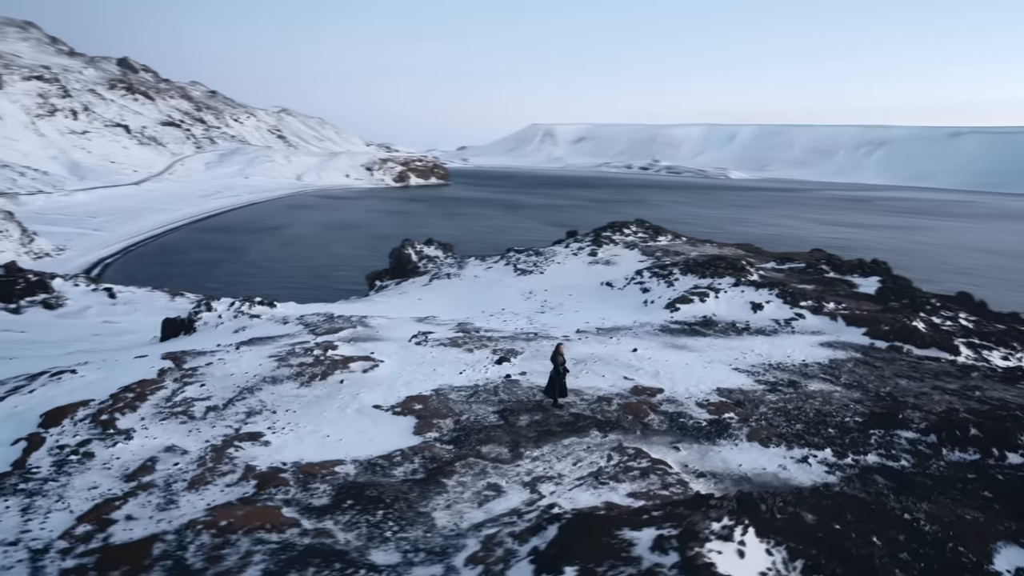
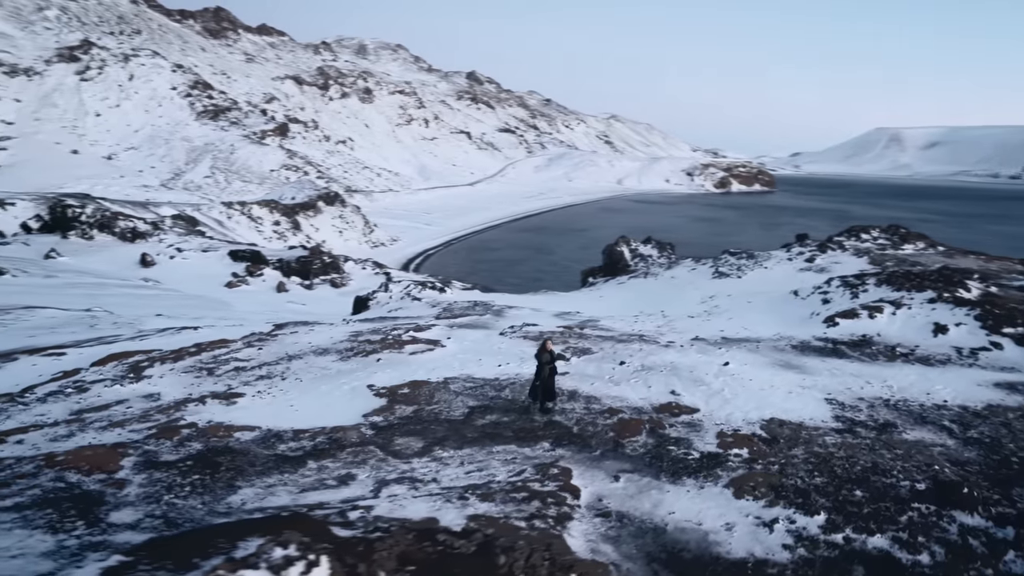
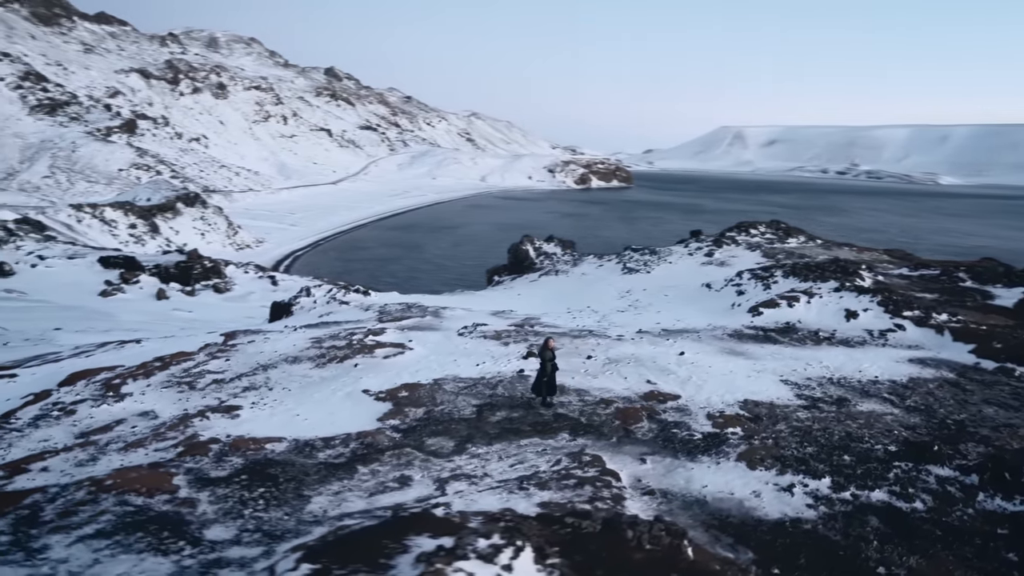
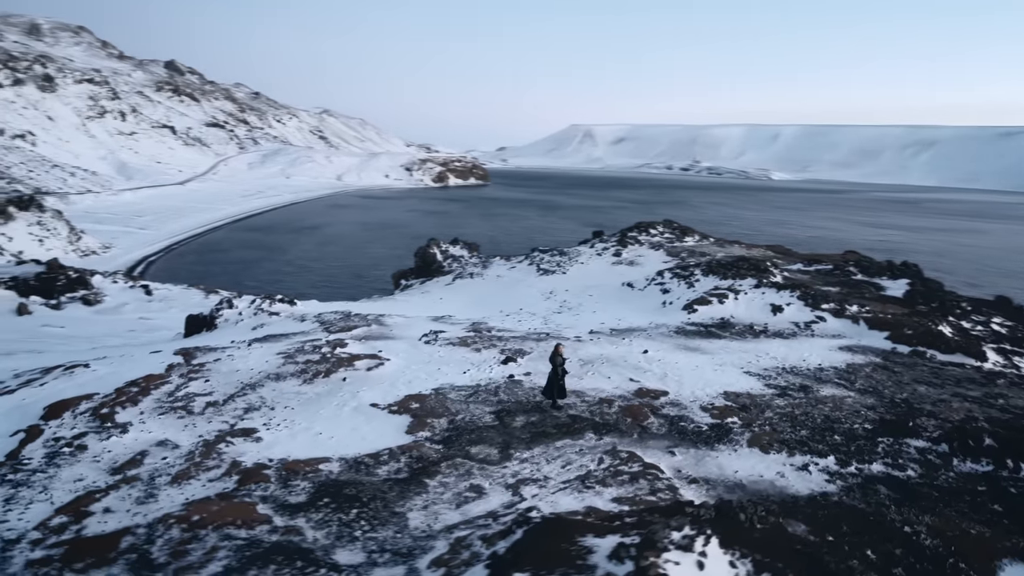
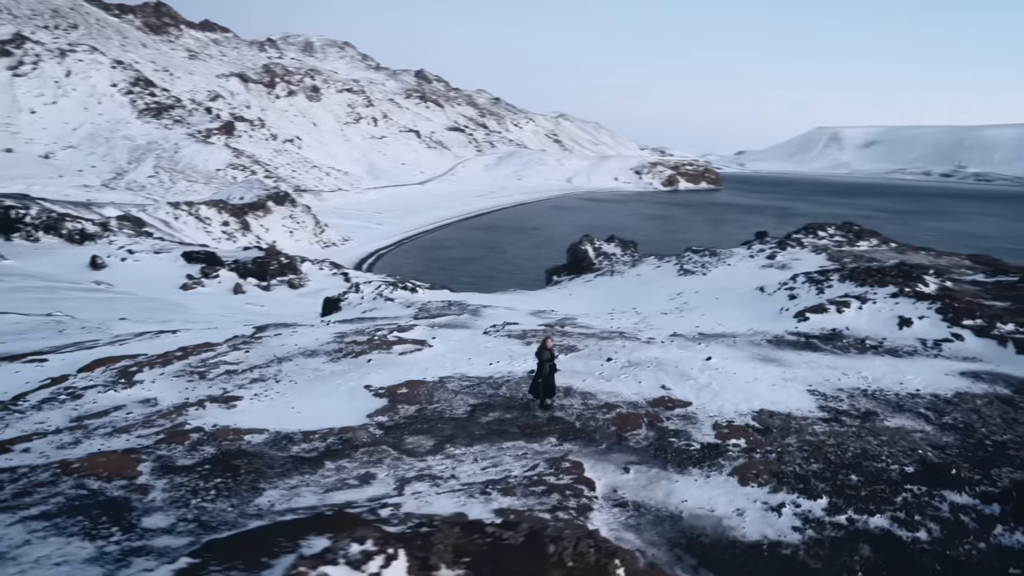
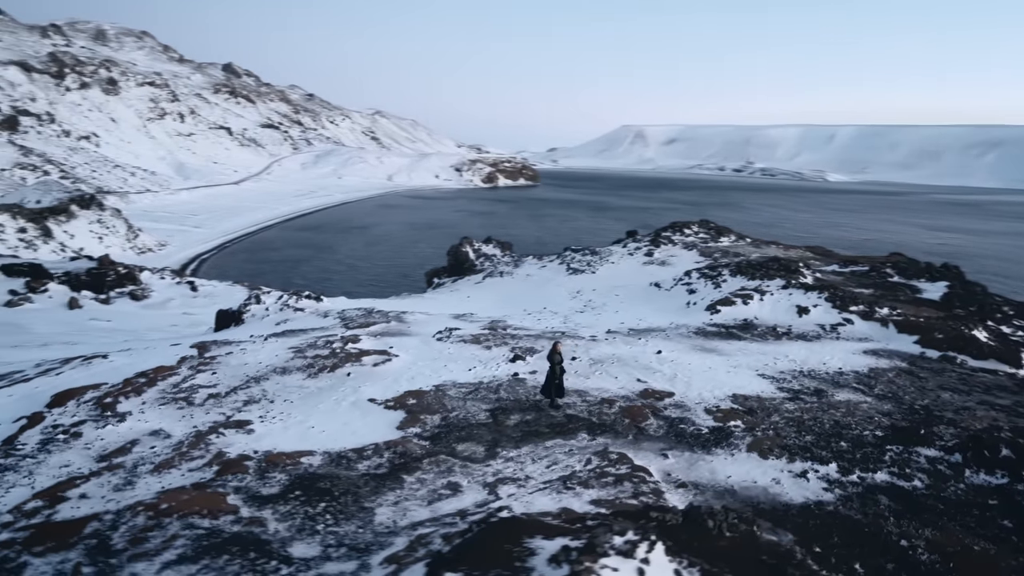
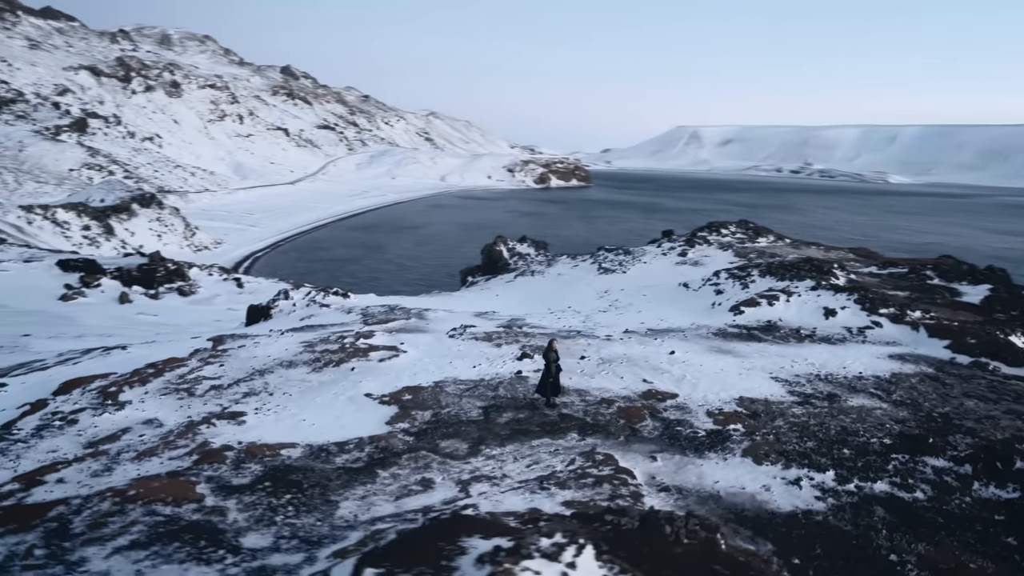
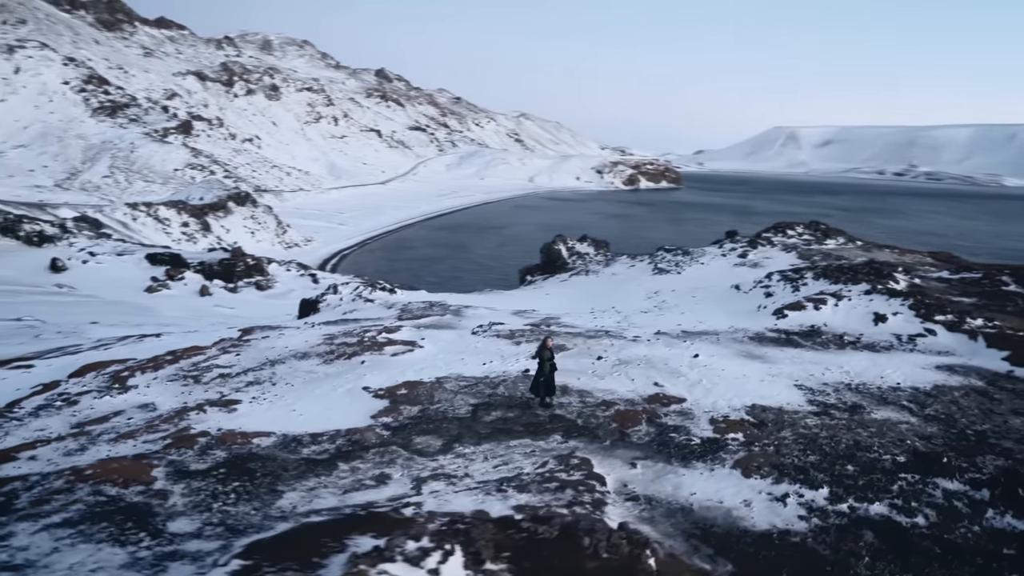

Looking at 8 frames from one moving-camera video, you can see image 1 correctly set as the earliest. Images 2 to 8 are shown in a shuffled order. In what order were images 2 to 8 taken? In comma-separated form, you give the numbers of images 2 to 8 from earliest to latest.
4, 6, 7, 3, 8, 5, 2
